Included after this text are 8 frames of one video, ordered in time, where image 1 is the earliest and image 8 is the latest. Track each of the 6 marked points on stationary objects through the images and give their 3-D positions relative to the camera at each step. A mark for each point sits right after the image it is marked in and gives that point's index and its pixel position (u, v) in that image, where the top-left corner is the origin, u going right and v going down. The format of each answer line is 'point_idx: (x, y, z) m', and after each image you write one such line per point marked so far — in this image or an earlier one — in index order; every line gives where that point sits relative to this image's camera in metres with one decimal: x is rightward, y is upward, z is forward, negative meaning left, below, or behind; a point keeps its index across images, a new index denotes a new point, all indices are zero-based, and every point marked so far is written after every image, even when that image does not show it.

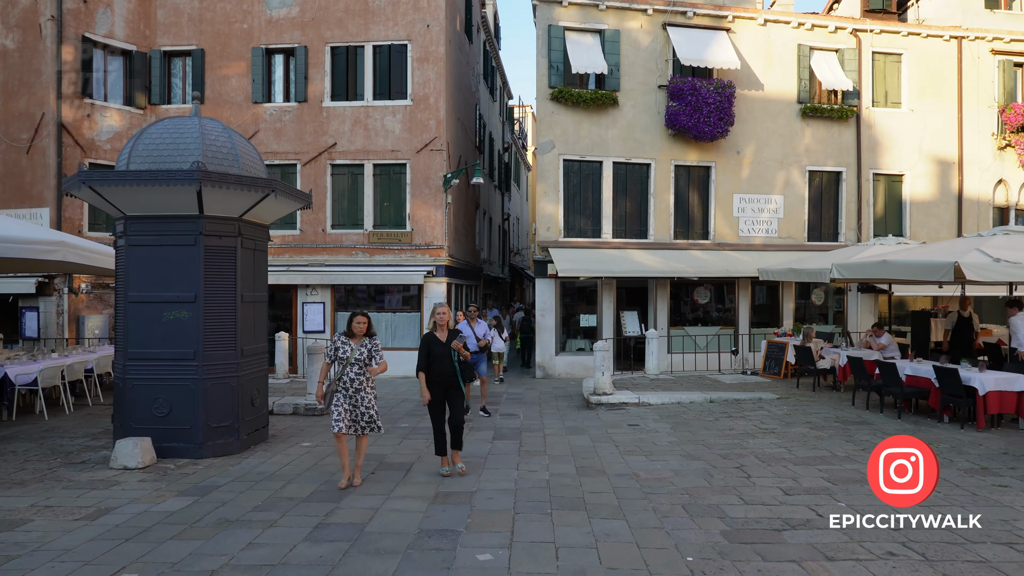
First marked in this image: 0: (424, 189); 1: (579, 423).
0: (-2.0, +2.3, +15.8) m
1: (+0.9, -1.8, +9.4) m
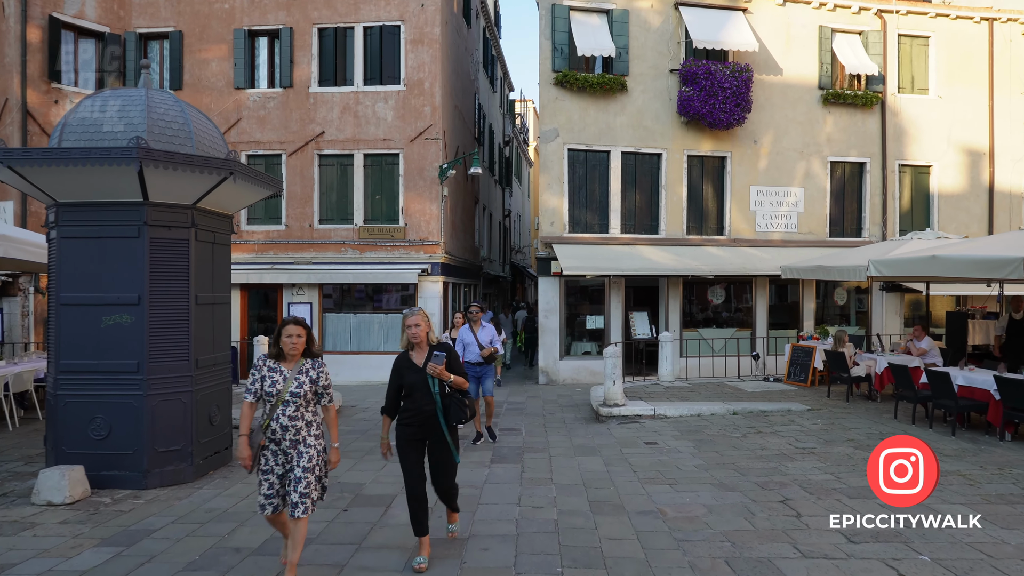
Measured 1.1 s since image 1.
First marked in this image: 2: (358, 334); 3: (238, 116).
0: (-2.0, +2.3, +14.7) m
1: (+0.9, -1.8, +8.3) m
2: (-3.3, -1.0, +14.9) m
3: (-5.9, +3.7, +15.0) m
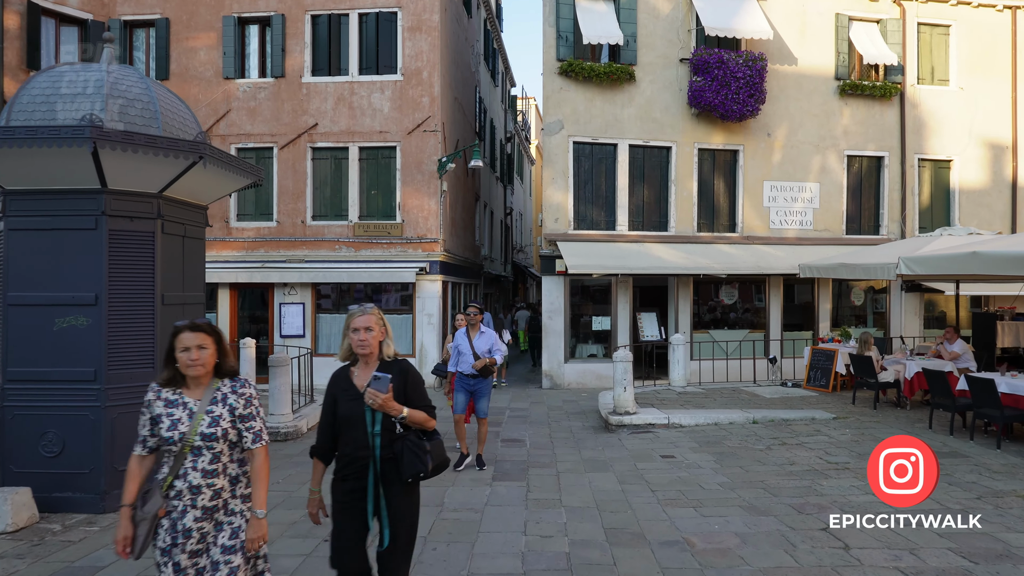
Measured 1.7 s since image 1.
0: (-1.9, +2.3, +14.1) m
1: (+1.0, -1.8, +7.6) m
2: (-3.2, -1.0, +14.2) m
3: (-5.8, +3.7, +14.3) m
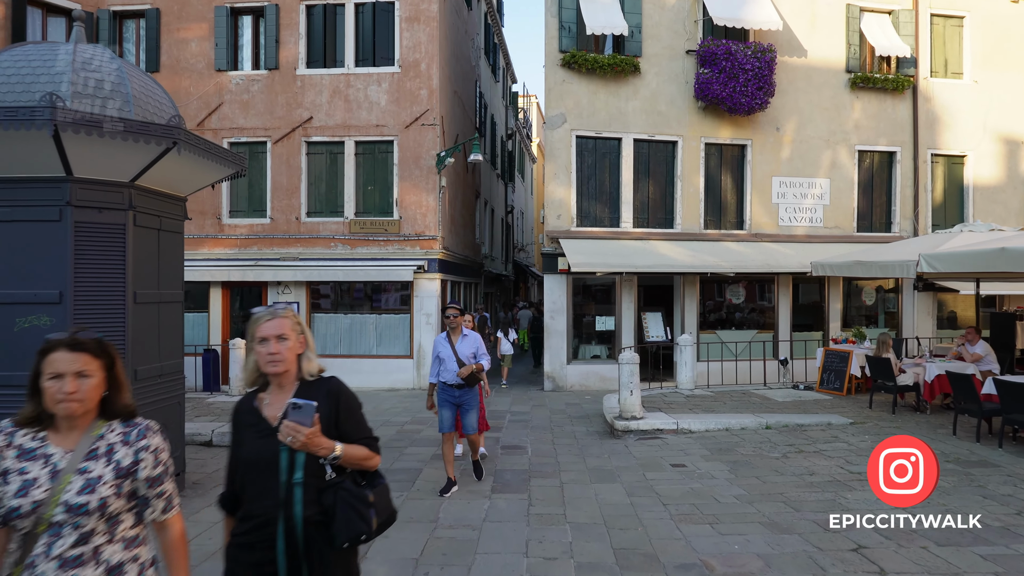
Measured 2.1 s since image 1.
0: (-1.9, +2.3, +13.6) m
1: (+1.0, -1.8, +7.2) m
2: (-3.2, -0.9, +13.8) m
3: (-5.8, +3.7, +13.9) m
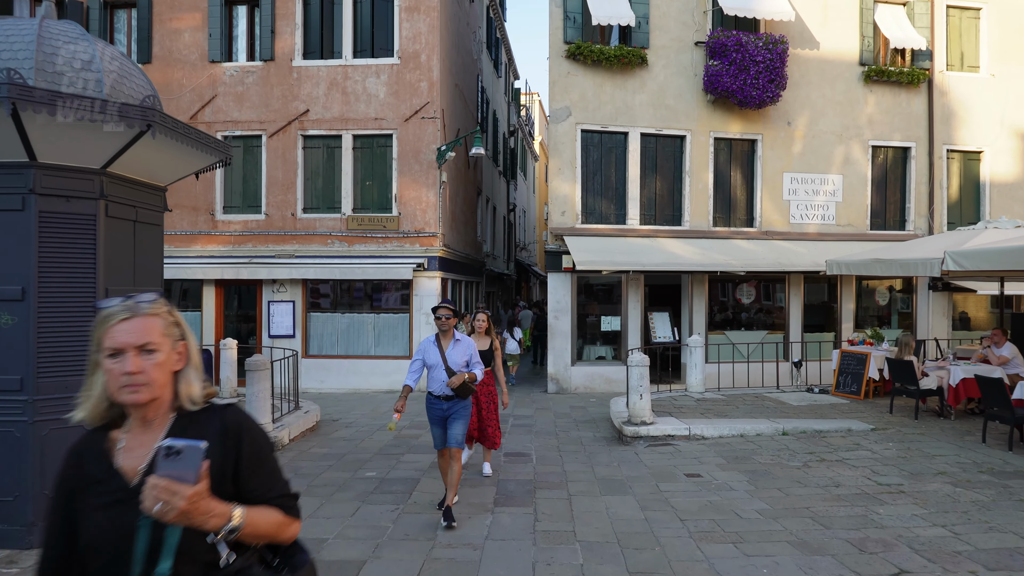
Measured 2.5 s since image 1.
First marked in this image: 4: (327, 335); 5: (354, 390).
0: (-1.9, +2.3, +13.2) m
1: (+1.0, -1.8, +6.7) m
2: (-3.2, -0.9, +13.3) m
3: (-5.7, +3.7, +13.4) m
4: (-3.6, -0.9, +13.4) m
5: (-3.0, -1.9, +13.2) m
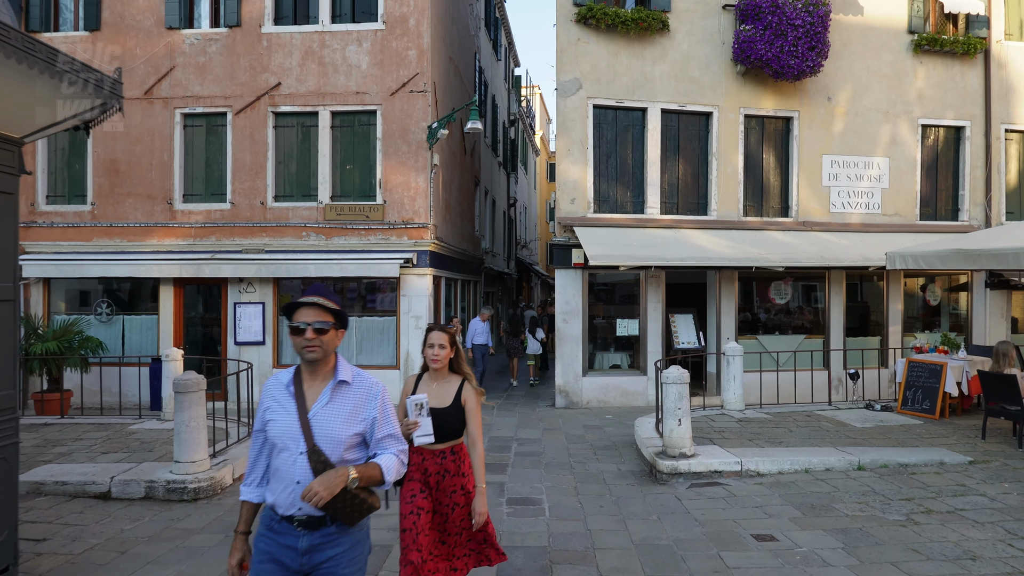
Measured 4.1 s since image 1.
0: (-1.8, +2.3, +11.5) m
1: (+1.0, -1.7, +5.0) m
2: (-3.1, -0.9, +11.6) m
3: (-5.7, +3.8, +11.7) m
4: (-3.5, -0.9, +11.7) m
5: (-2.9, -1.9, +11.5) m
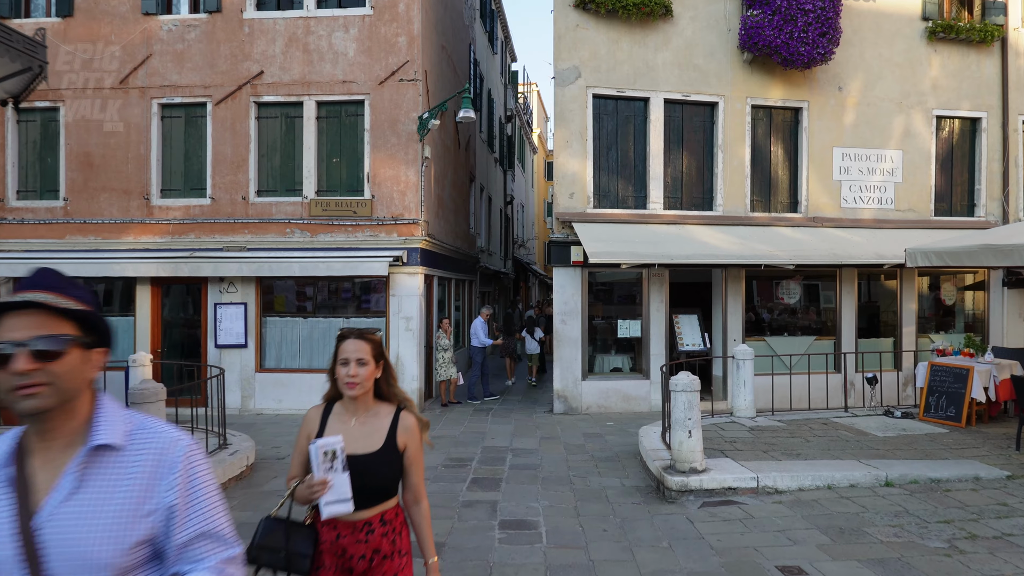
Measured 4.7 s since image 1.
0: (-1.9, +2.4, +10.9) m
1: (+1.0, -1.7, +4.4) m
2: (-3.2, -0.9, +11.0) m
3: (-5.8, +3.8, +11.1) m
4: (-3.6, -0.9, +11.1) m
5: (-3.0, -1.9, +10.9) m
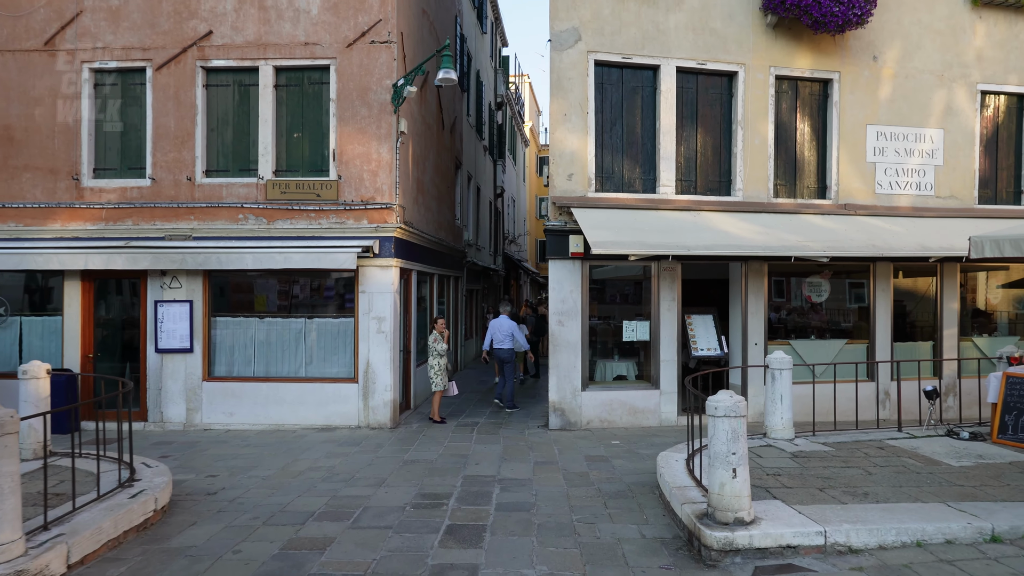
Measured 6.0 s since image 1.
0: (-2.0, +2.4, +9.4) m
1: (+0.9, -1.7, +3.0) m
2: (-3.3, -0.8, +9.5) m
3: (-5.9, +3.8, +9.6) m
4: (-3.7, -0.8, +9.5) m
5: (-3.2, -1.8, +9.3) m
